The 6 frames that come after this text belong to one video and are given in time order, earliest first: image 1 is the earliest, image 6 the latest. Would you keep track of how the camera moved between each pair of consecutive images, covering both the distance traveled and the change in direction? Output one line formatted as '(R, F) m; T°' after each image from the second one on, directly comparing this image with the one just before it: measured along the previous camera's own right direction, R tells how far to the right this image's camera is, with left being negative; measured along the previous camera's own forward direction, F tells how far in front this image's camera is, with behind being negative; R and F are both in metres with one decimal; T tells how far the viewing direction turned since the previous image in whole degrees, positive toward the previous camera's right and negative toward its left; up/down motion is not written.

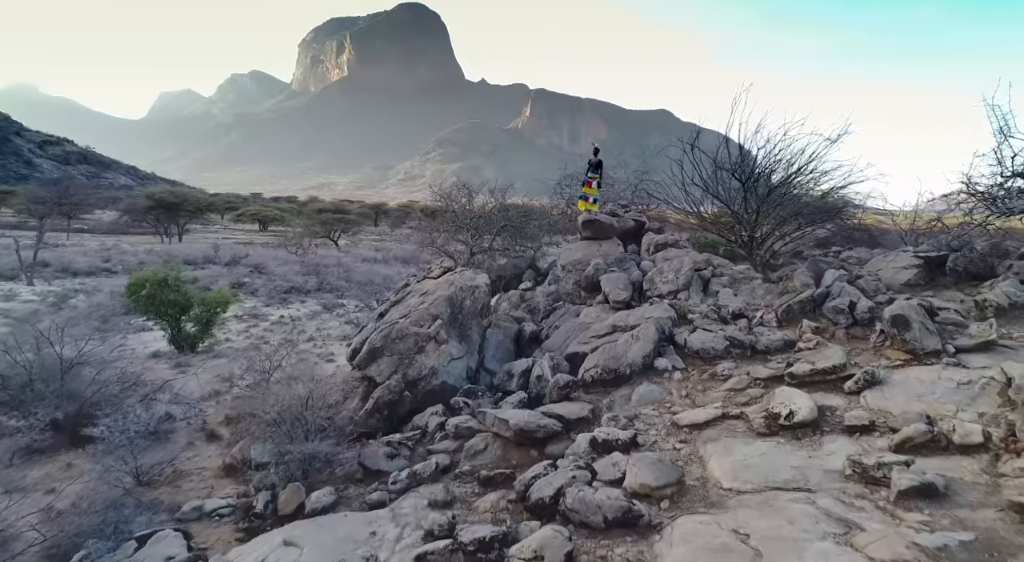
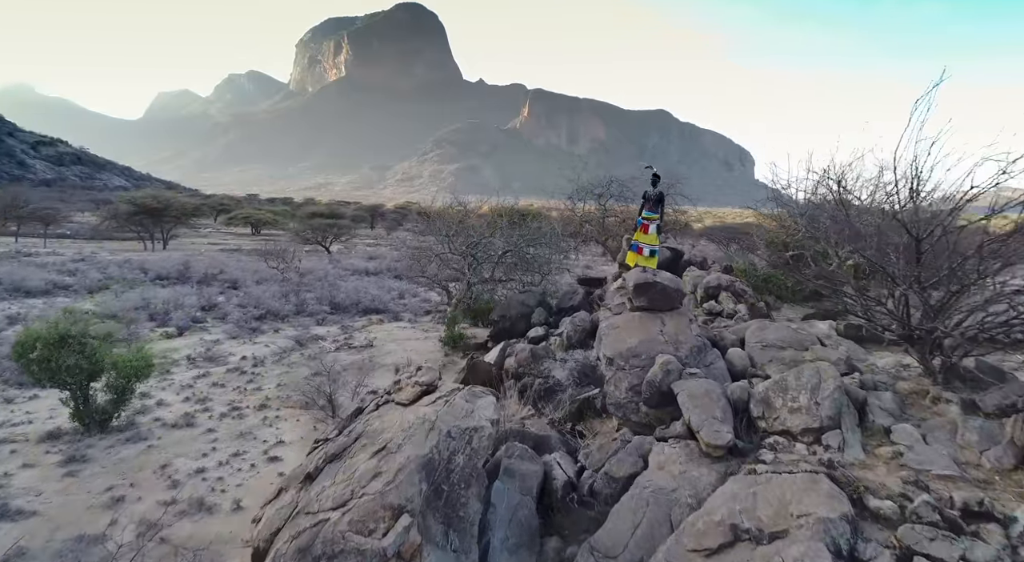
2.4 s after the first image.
(-0.1, +2.5) m; 0°
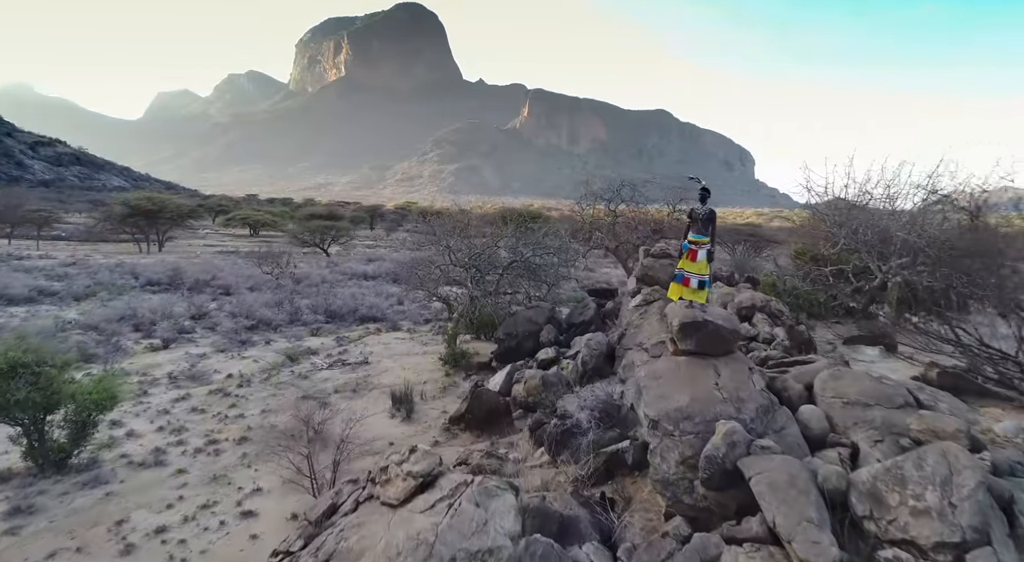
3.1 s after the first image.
(-0.1, +0.9) m; 0°
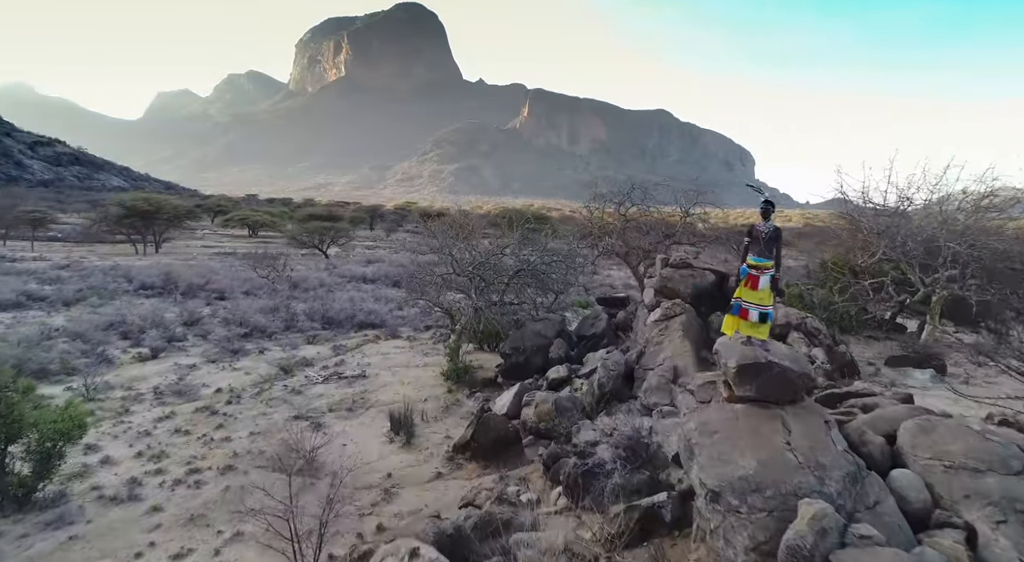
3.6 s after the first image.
(-0.1, +0.7) m; 0°
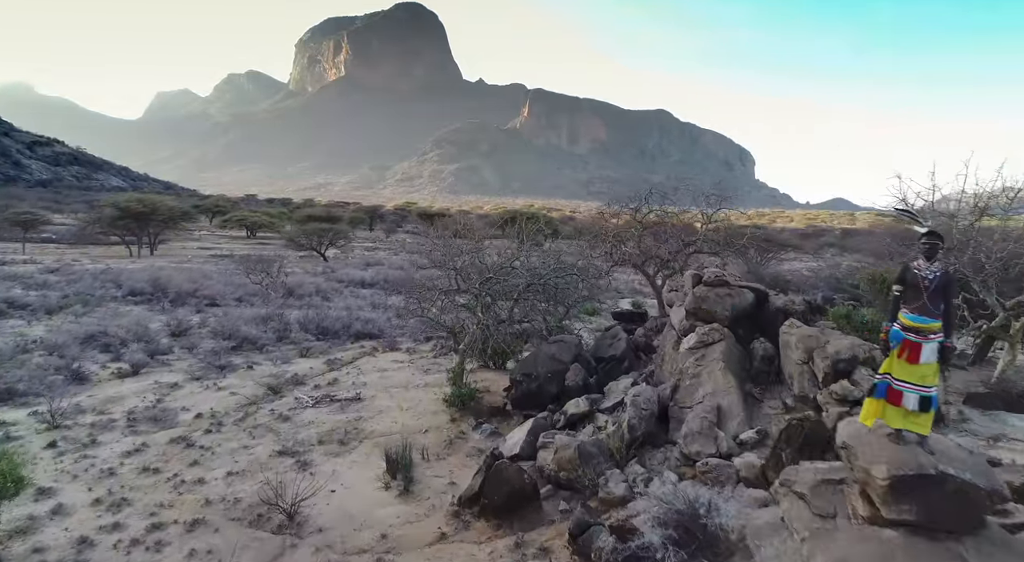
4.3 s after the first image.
(-0.2, +1.1) m; 0°
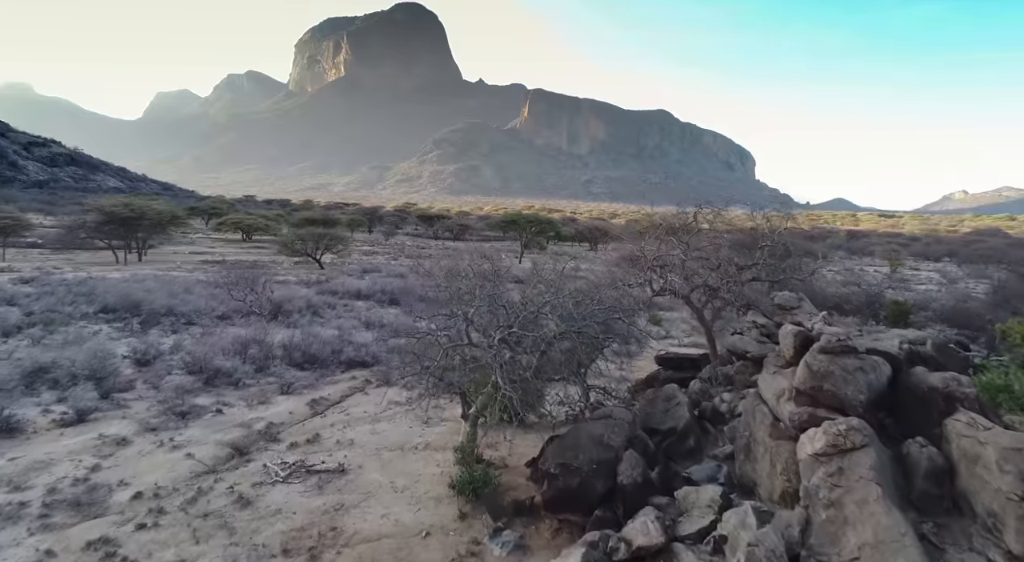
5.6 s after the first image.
(-0.3, +2.3) m; 0°
